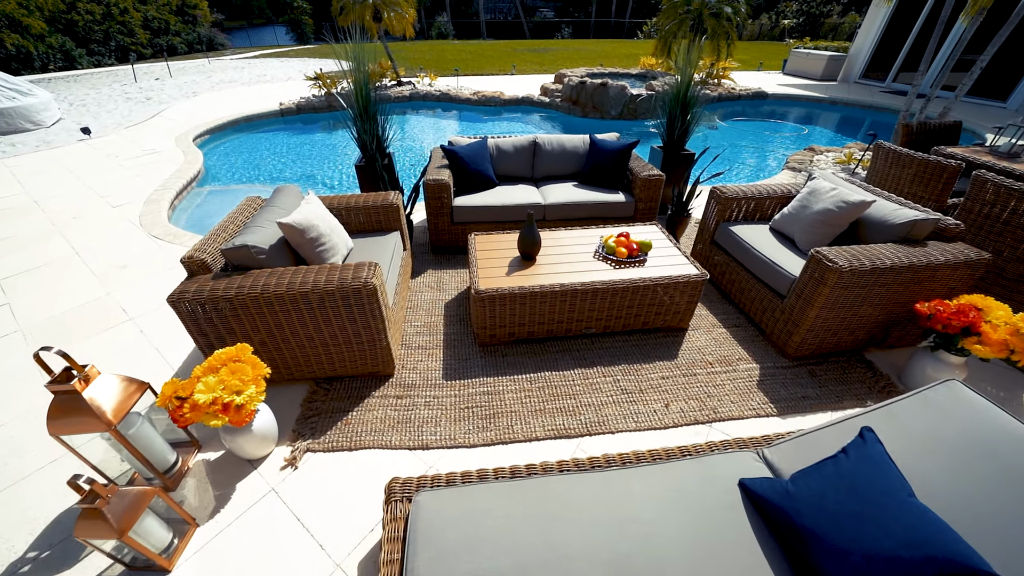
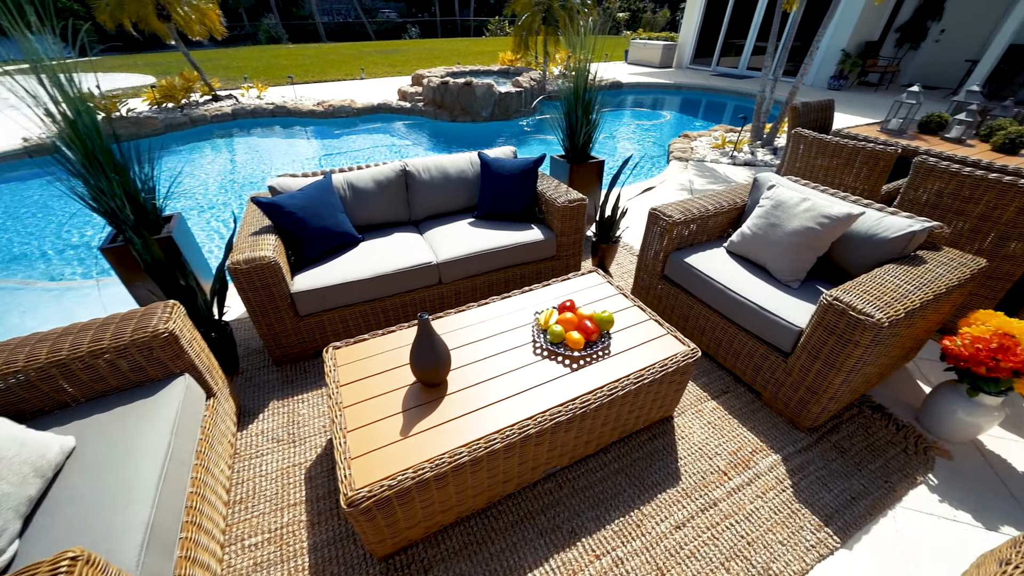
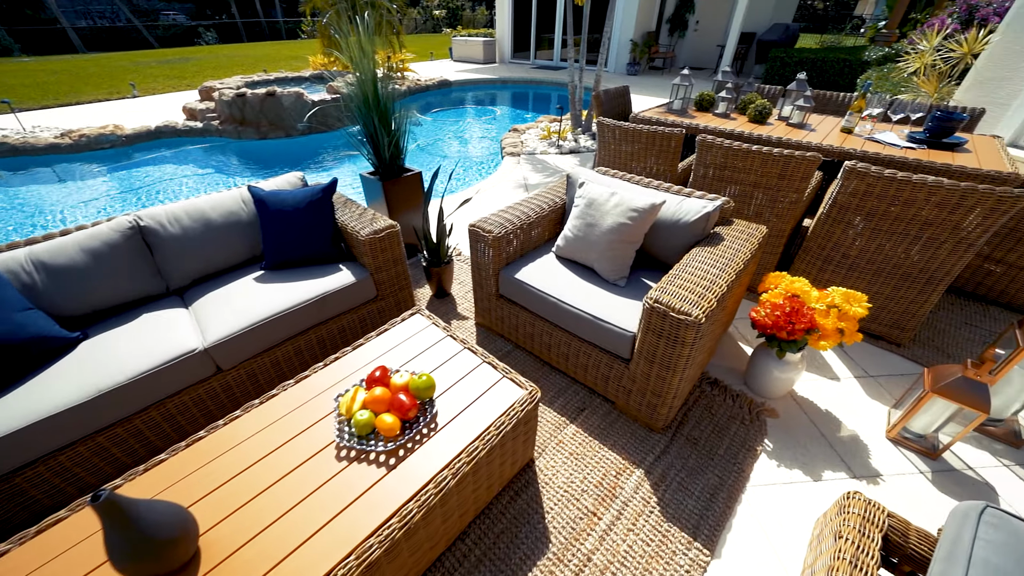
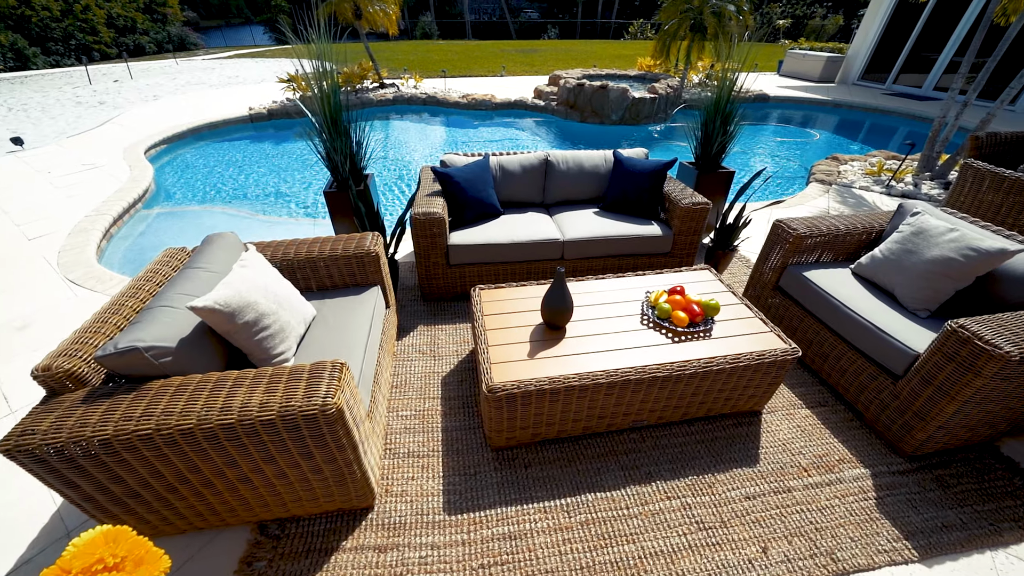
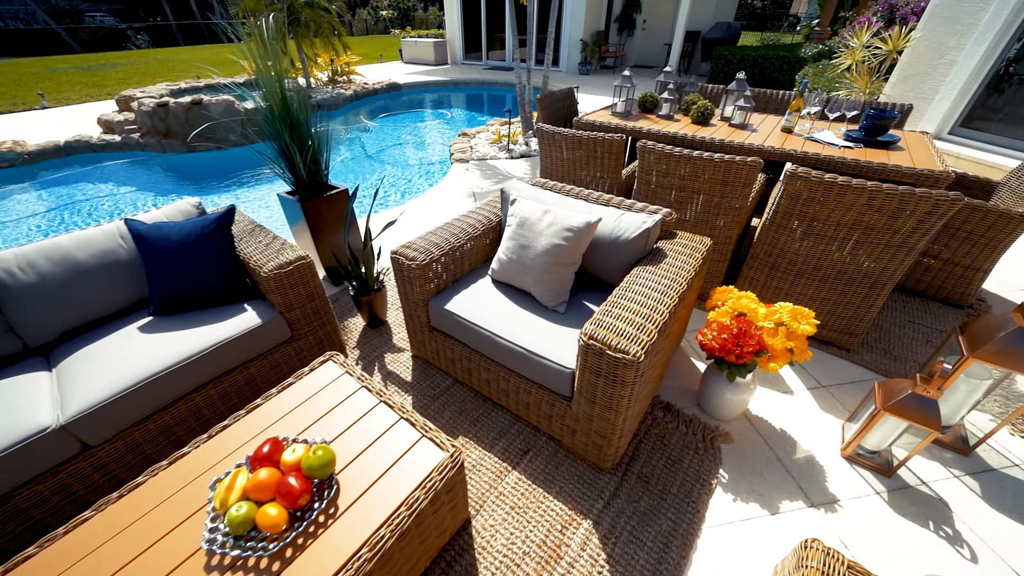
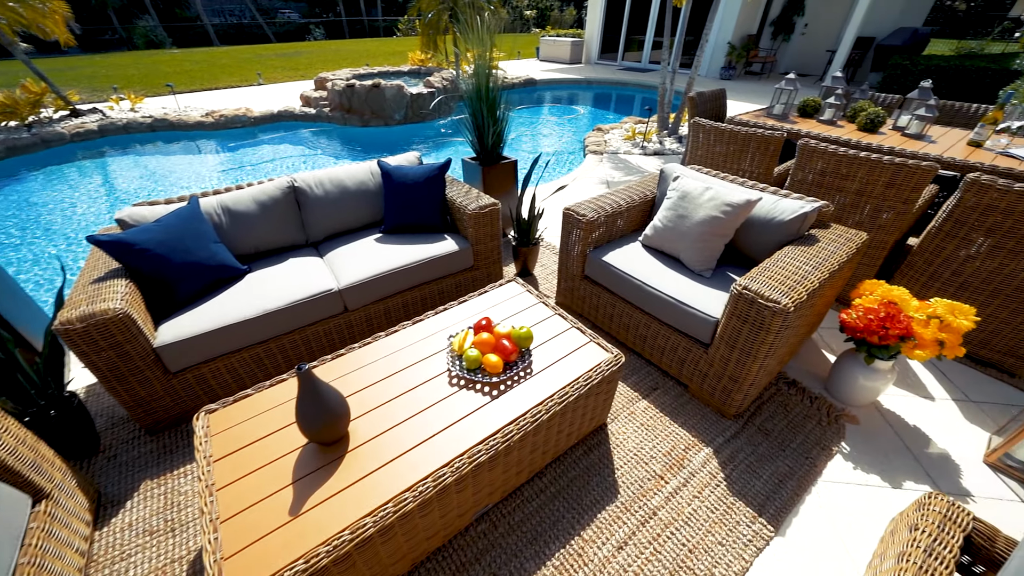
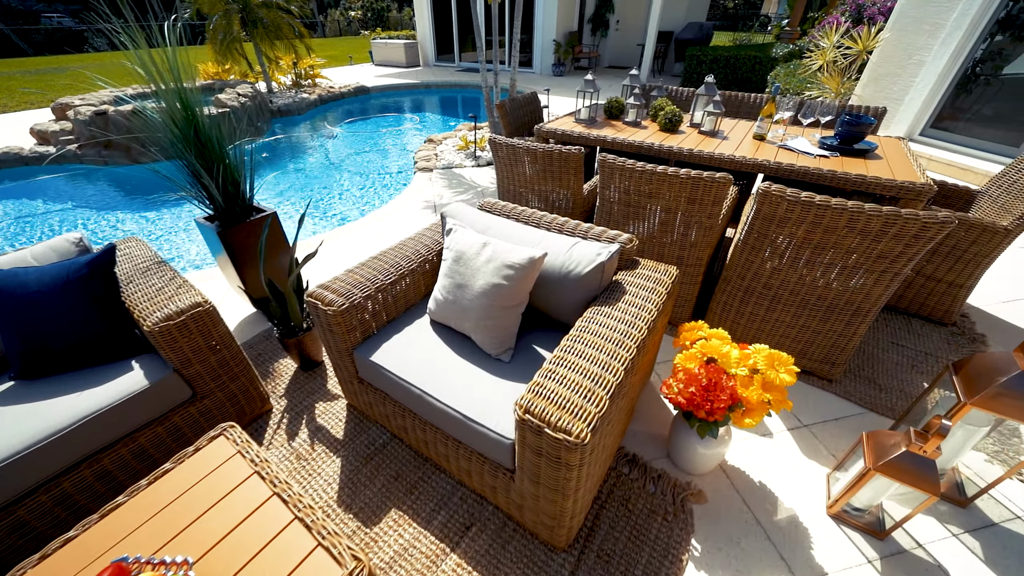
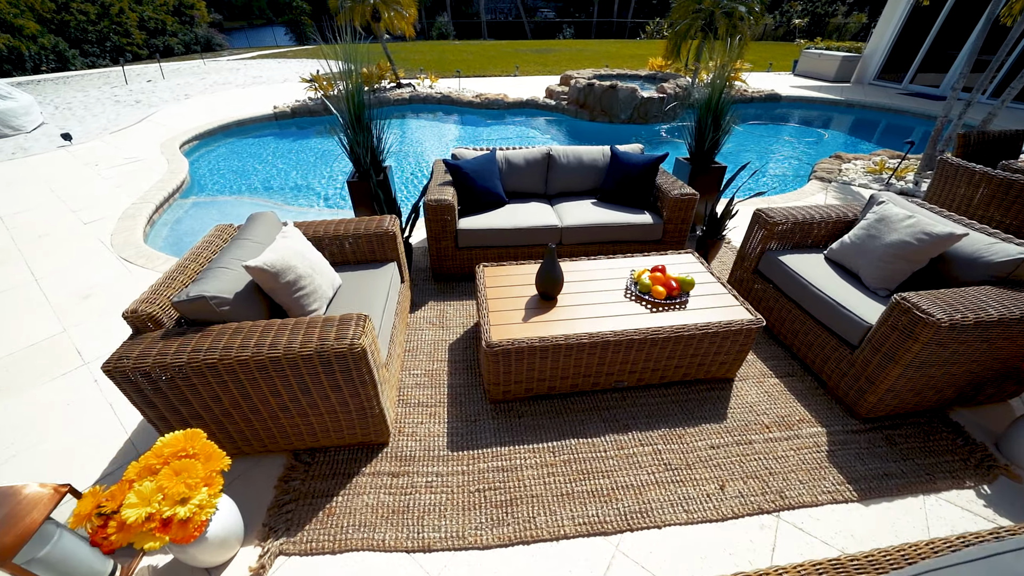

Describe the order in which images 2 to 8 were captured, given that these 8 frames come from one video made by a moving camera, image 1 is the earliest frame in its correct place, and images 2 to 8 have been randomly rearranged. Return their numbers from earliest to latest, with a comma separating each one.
8, 4, 2, 6, 3, 5, 7
